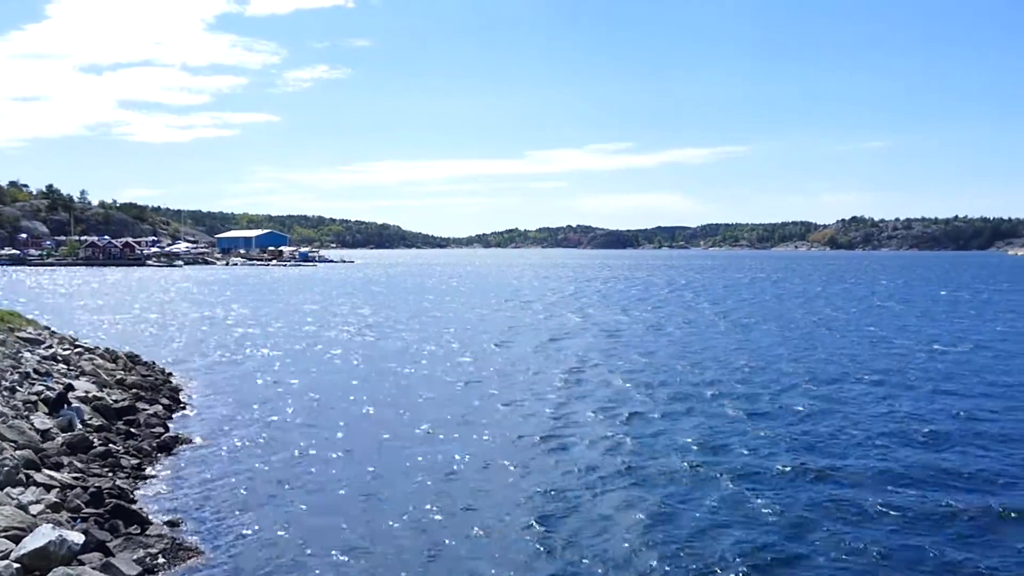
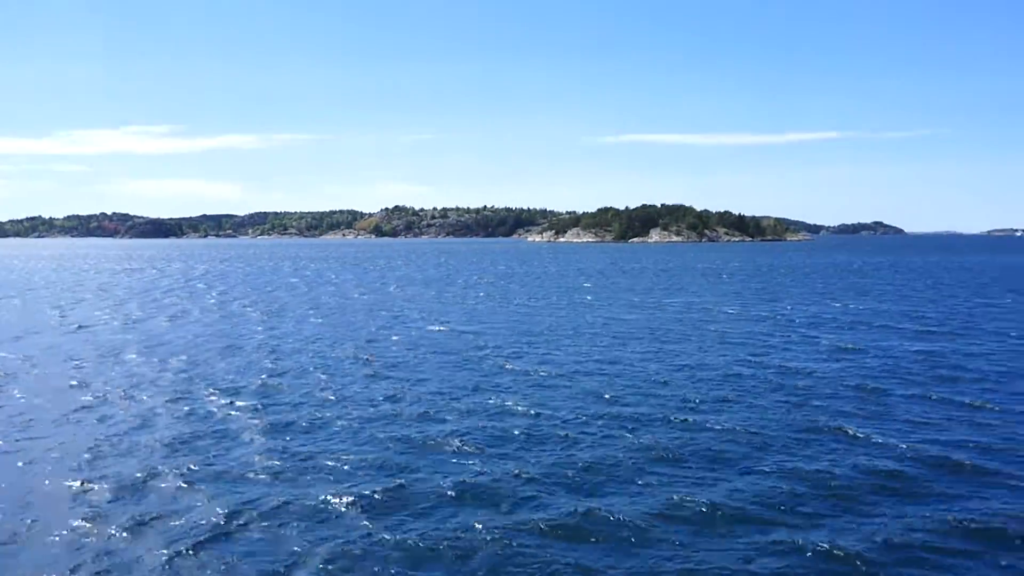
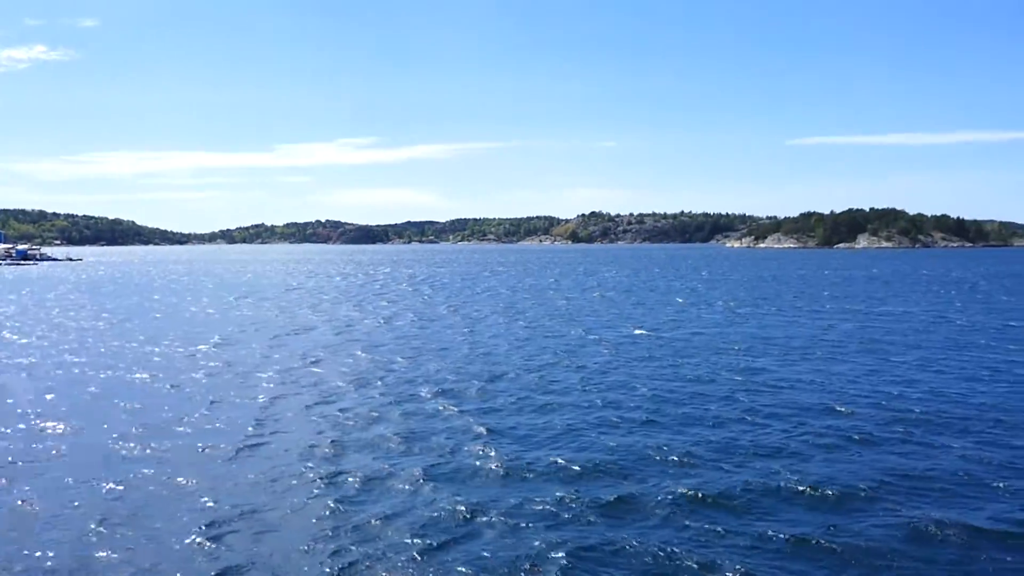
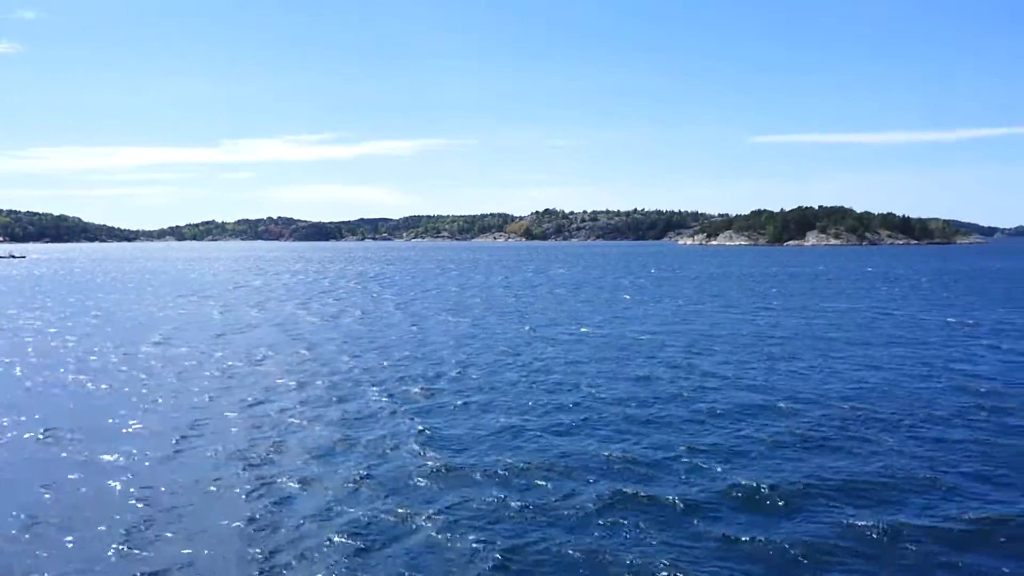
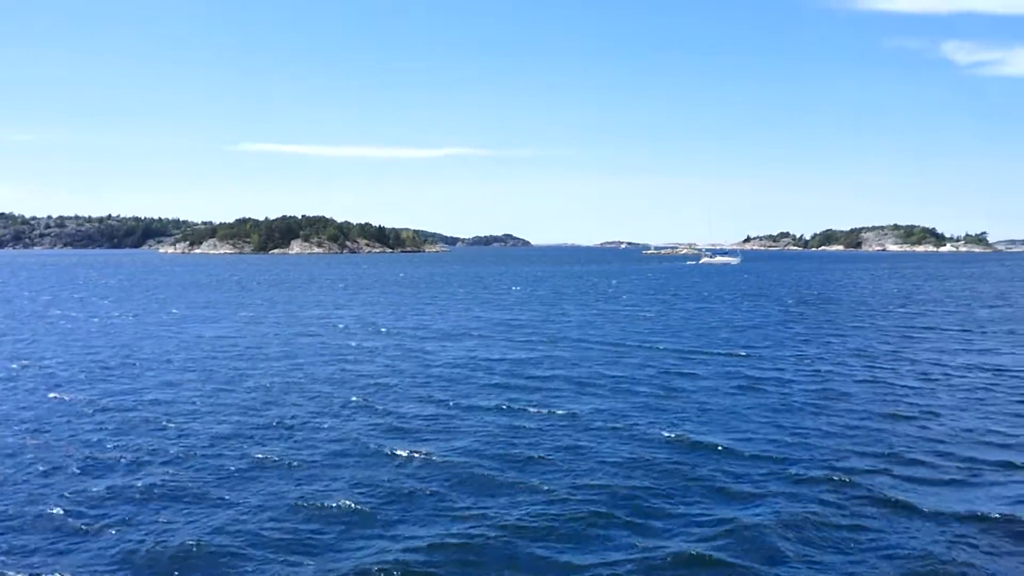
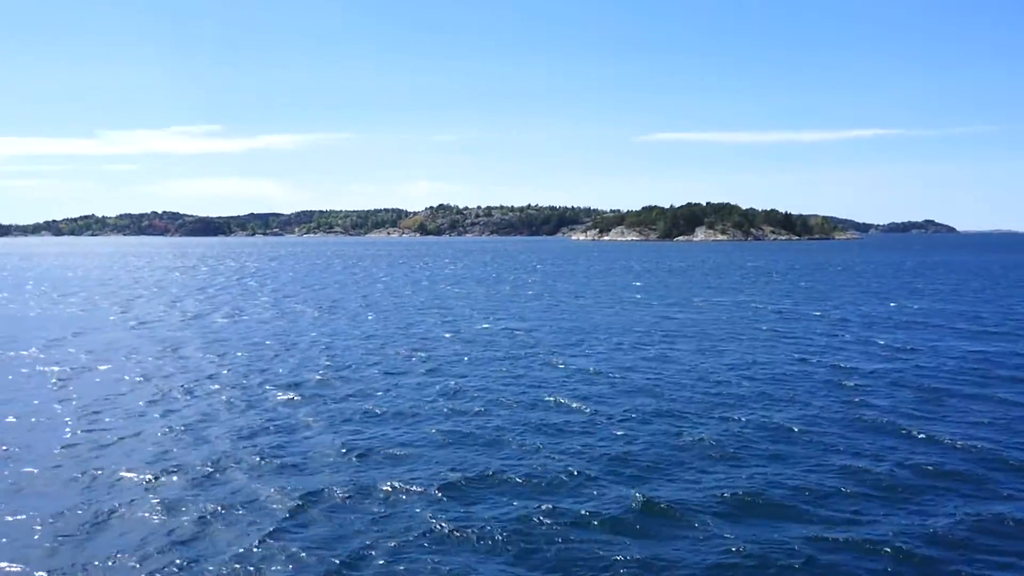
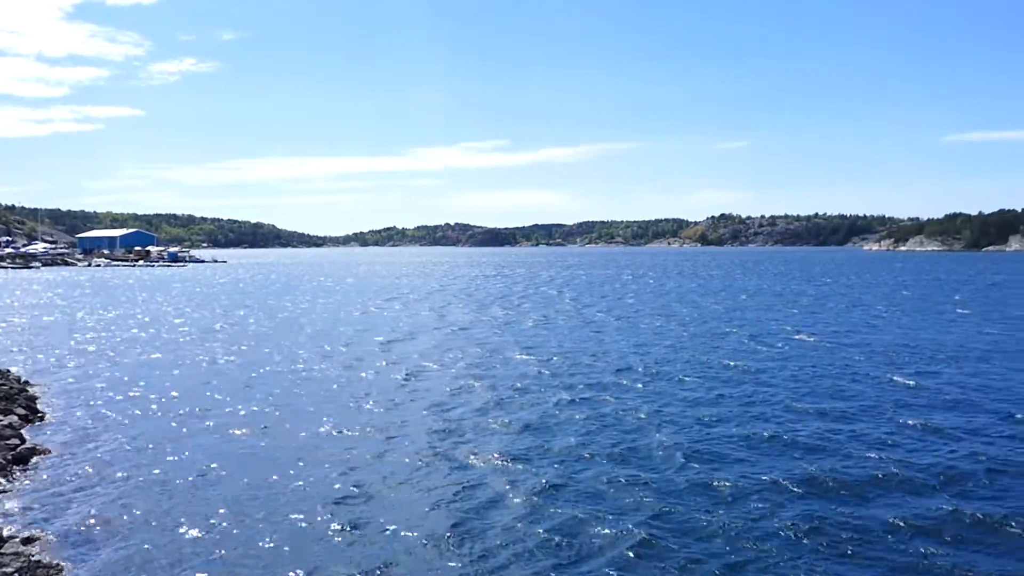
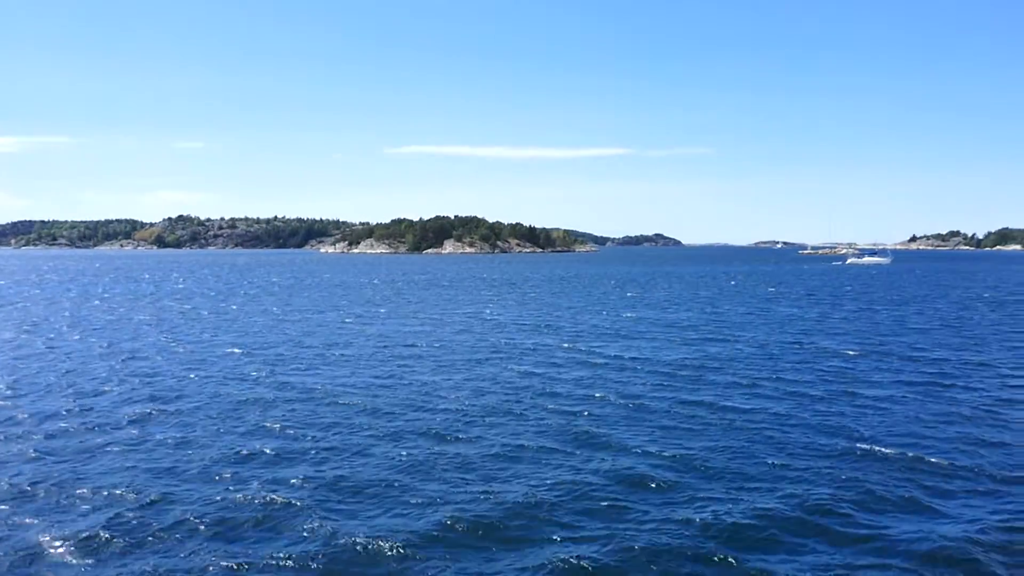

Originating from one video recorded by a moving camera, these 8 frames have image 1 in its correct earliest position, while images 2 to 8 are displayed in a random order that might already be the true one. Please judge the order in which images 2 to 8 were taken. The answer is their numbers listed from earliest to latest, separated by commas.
7, 3, 4, 6, 2, 8, 5
